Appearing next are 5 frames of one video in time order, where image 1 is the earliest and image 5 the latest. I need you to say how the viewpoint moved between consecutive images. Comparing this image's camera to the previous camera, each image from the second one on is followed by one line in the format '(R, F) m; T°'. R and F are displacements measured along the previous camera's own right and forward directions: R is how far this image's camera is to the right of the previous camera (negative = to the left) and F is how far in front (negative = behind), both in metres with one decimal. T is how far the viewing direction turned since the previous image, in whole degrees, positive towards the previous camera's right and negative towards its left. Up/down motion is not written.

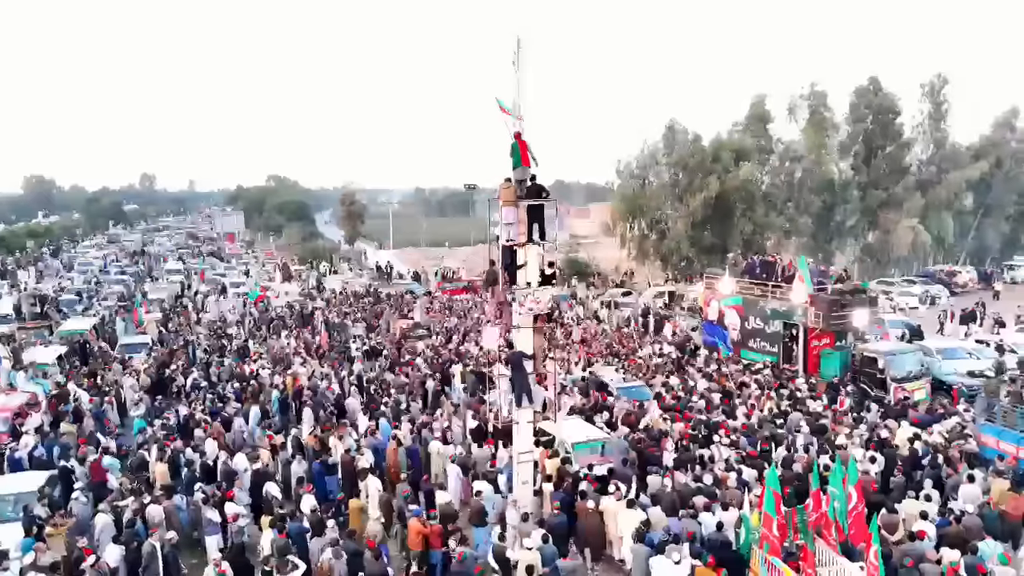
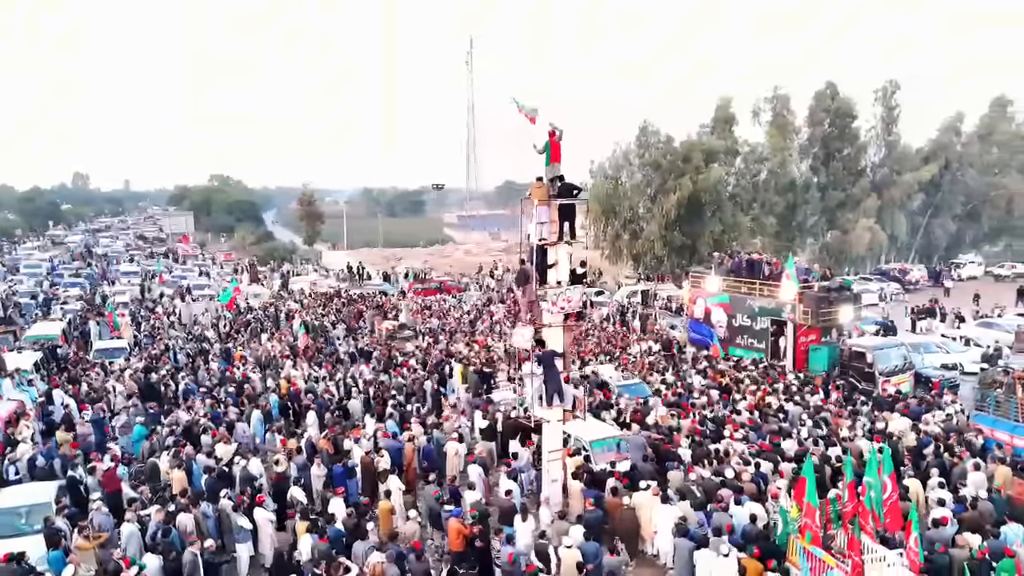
(-1.0, 0.0) m; +4°
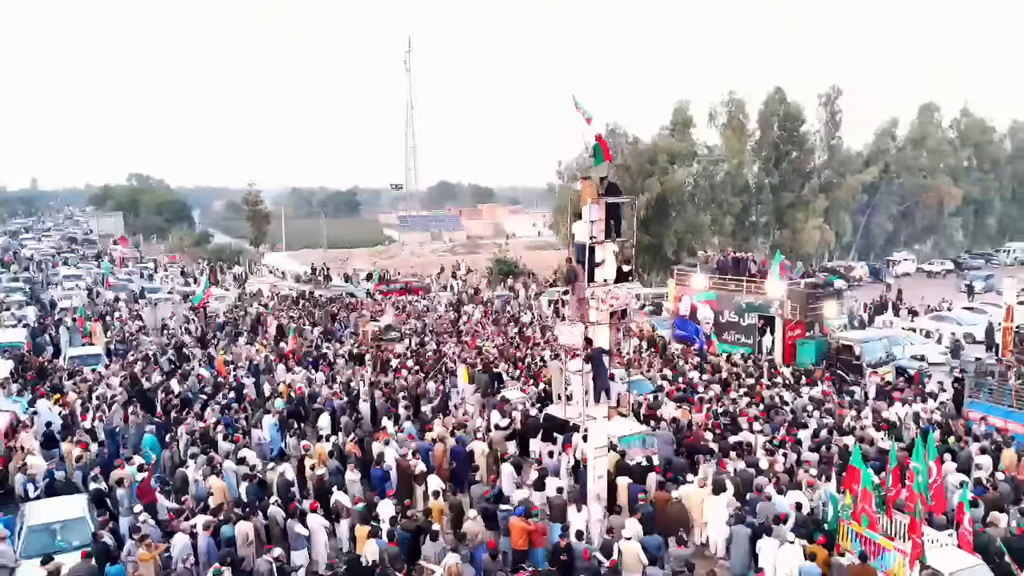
(-1.4, 0.0) m; +5°
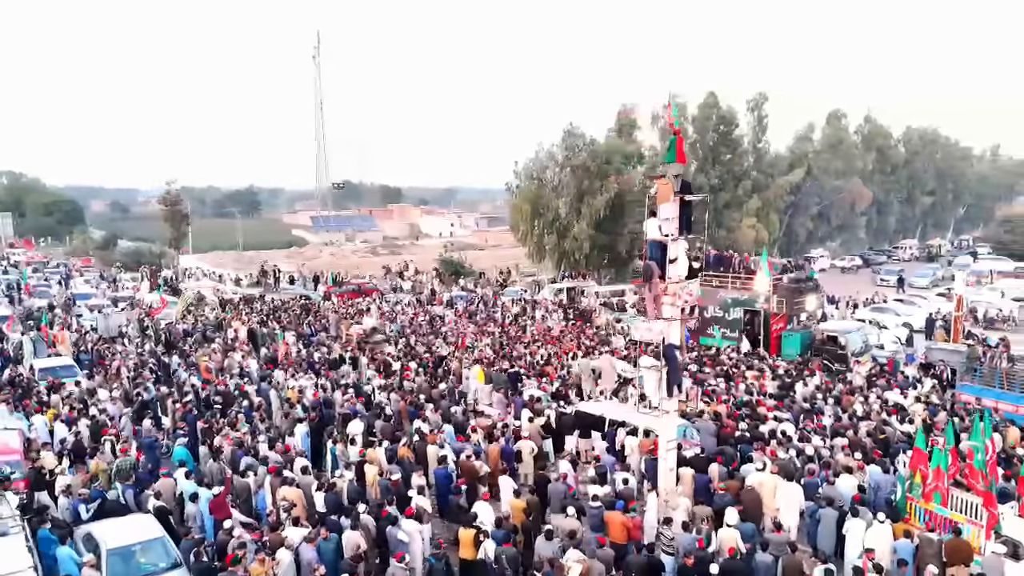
(-2.1, +0.1) m; +7°
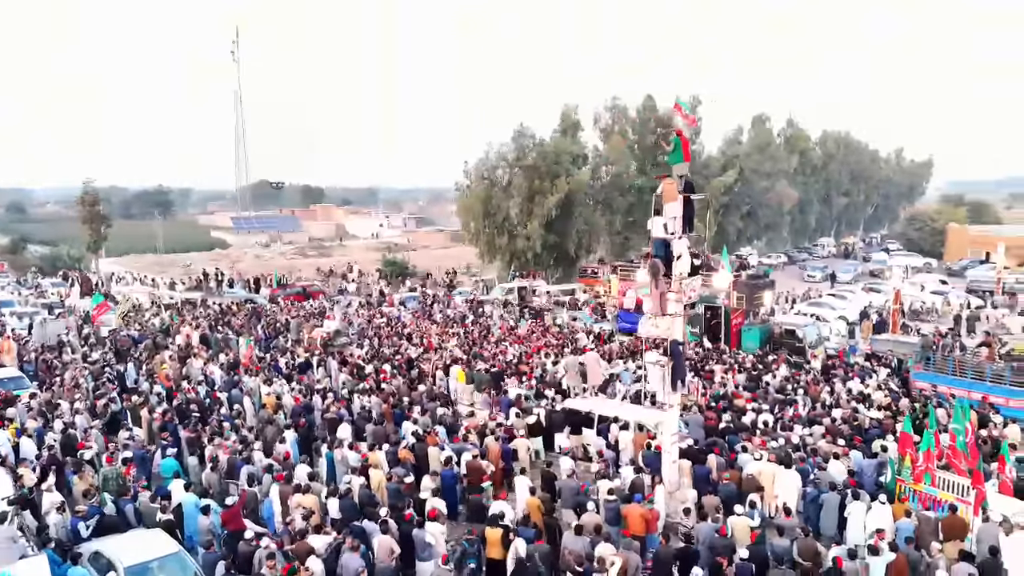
(-1.0, 0.0) m; +6°
